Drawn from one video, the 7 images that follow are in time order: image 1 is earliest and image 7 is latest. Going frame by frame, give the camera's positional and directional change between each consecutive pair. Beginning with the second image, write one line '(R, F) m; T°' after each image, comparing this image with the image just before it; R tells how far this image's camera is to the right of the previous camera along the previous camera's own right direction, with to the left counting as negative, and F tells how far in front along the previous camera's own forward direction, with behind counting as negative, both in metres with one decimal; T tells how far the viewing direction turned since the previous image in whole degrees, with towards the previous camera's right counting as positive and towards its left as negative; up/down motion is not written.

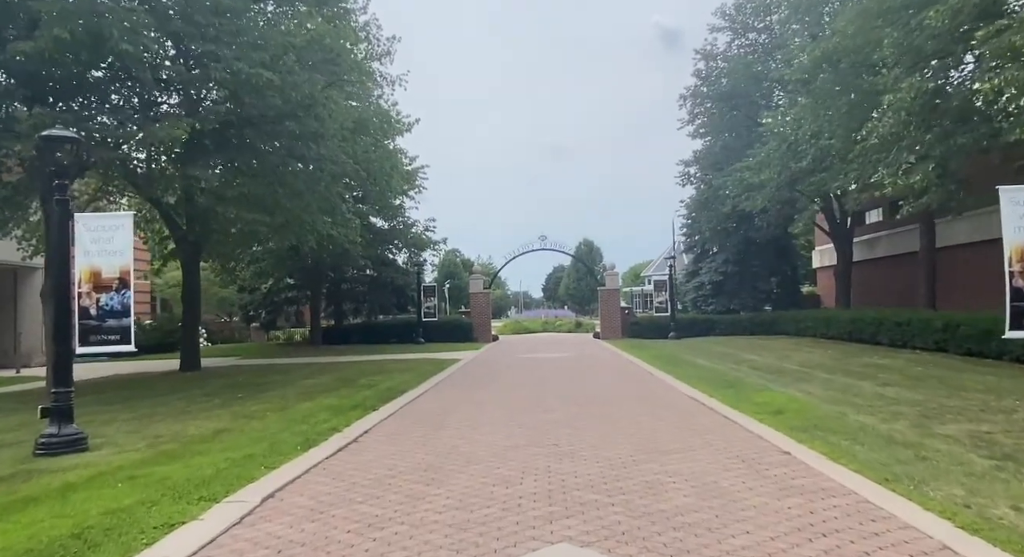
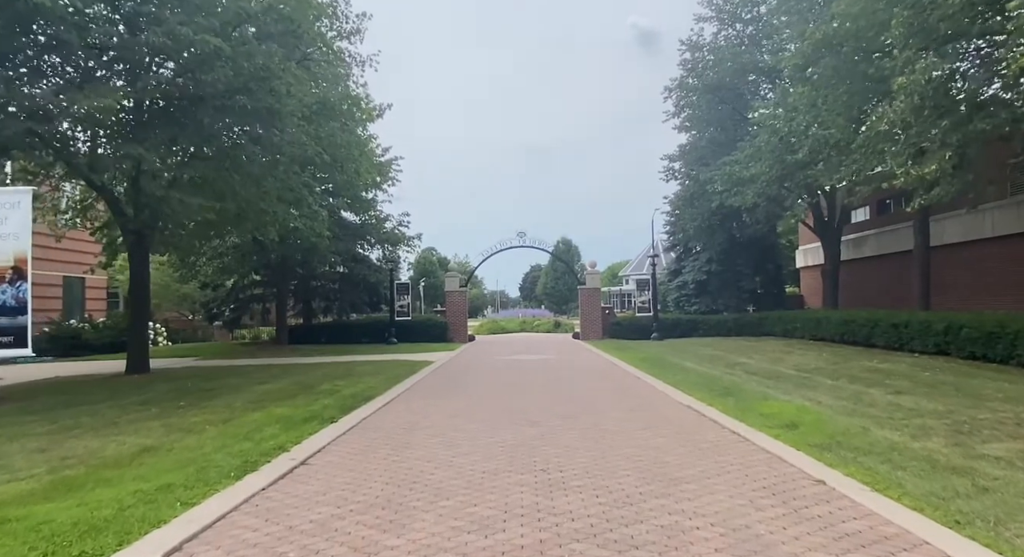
(0.0, +1.3) m; +2°
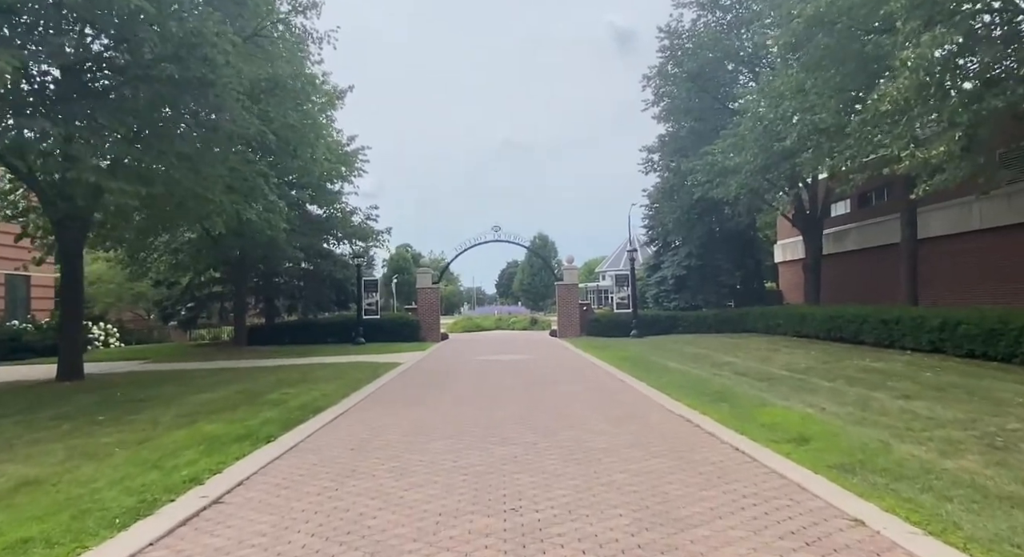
(+0.1, +1.3) m; +2°
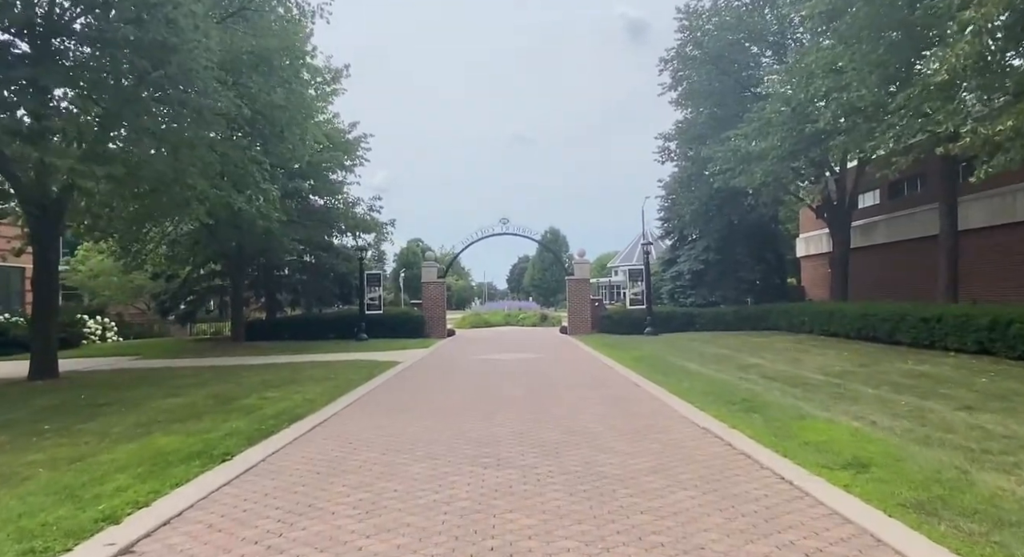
(+0.2, +1.3) m; -1°
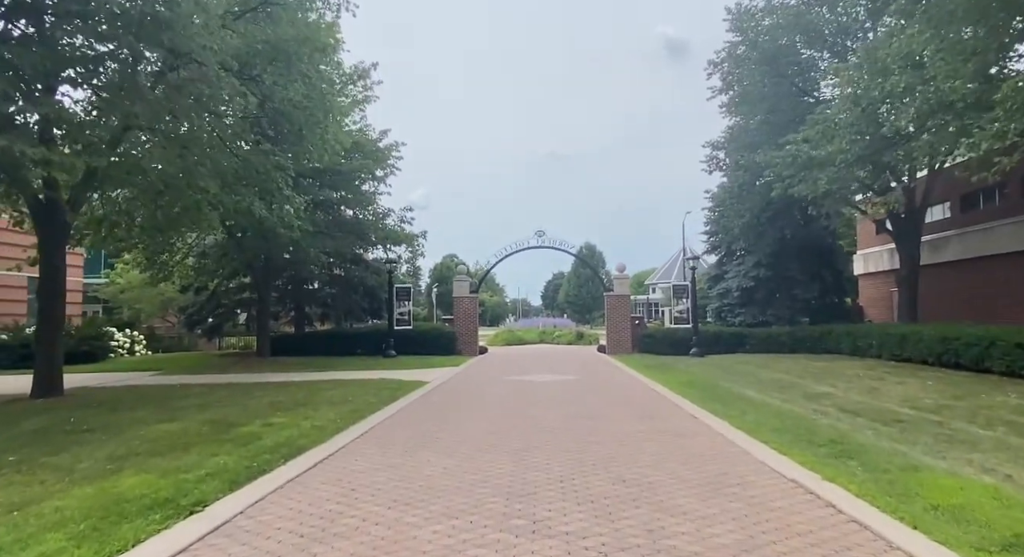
(-0.1, +1.5) m; -3°
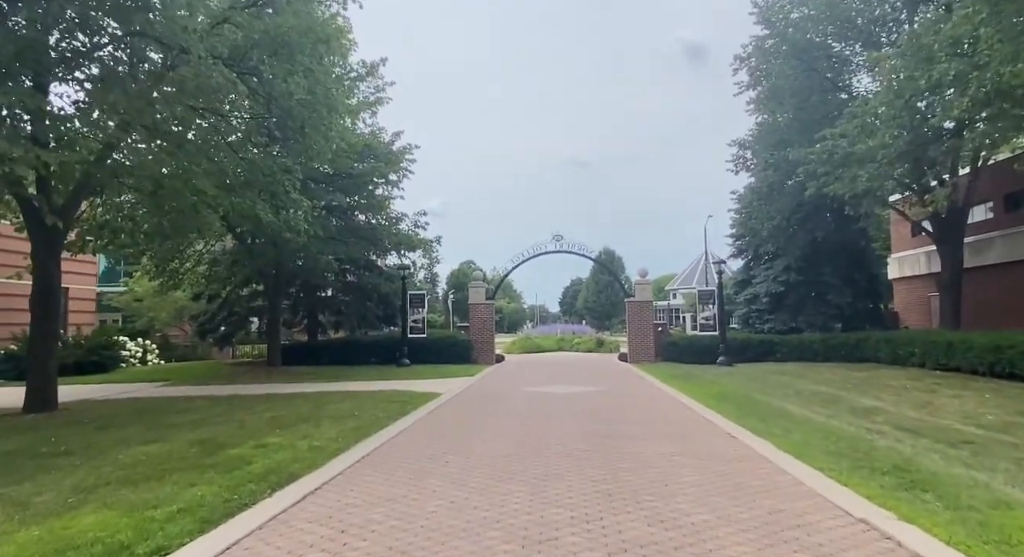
(0.0, +0.9) m; -2°
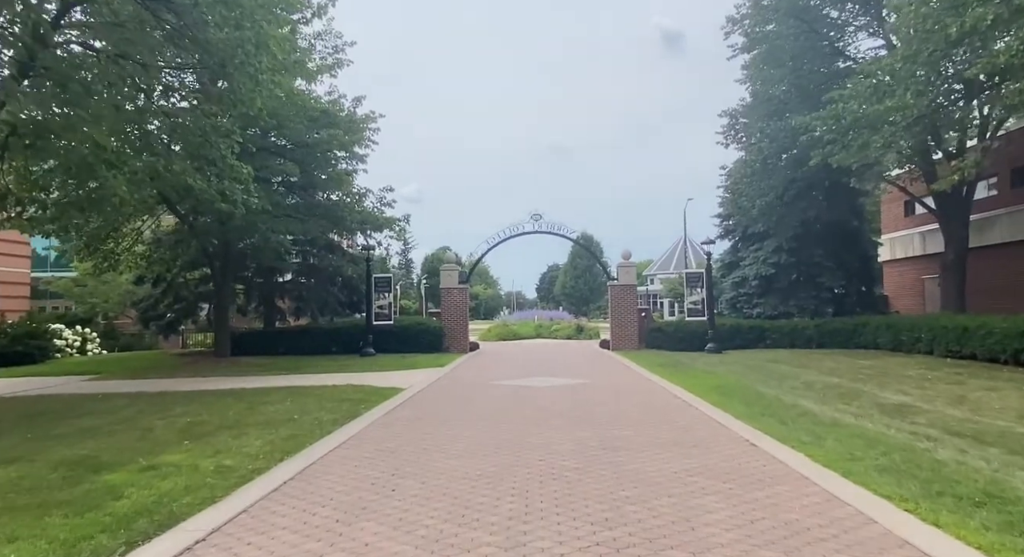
(+0.1, +2.0) m; +2°
